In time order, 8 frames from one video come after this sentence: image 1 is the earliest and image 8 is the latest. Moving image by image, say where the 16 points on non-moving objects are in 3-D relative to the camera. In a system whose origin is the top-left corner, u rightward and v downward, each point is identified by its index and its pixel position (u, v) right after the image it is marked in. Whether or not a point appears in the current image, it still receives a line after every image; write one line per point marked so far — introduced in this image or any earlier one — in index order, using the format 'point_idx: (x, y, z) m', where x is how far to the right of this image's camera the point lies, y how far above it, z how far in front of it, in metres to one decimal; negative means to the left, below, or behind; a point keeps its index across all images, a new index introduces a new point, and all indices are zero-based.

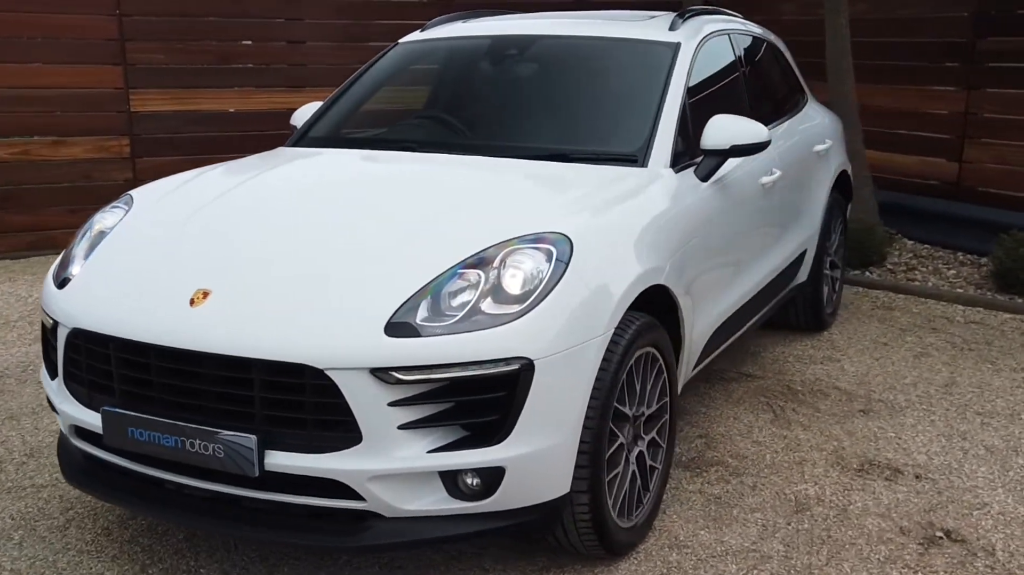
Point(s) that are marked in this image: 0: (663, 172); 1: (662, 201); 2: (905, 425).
0: (+0.5, +0.4, +3.4) m
1: (+0.5, +0.3, +3.2) m
2: (+1.6, -0.6, +4.0) m
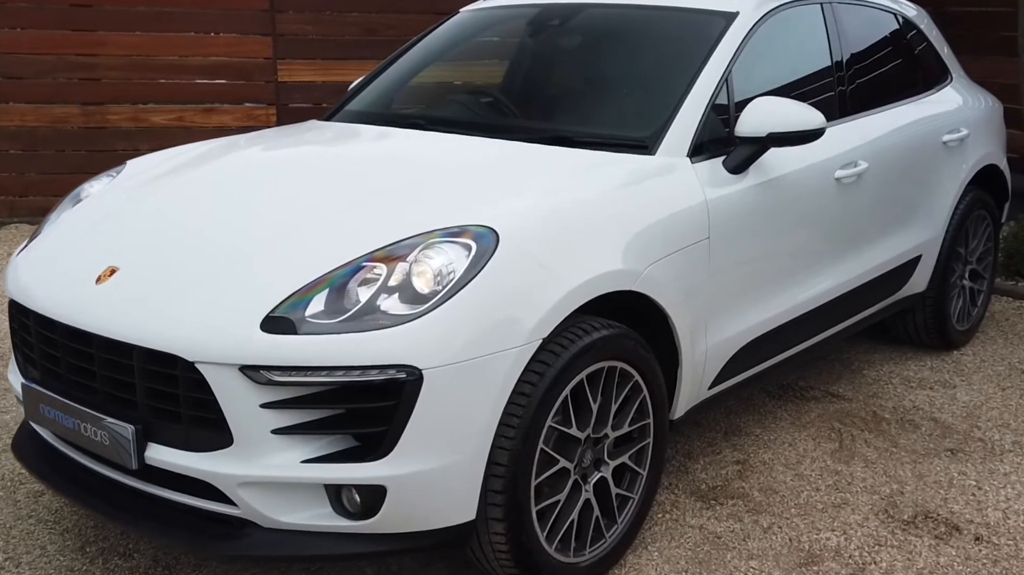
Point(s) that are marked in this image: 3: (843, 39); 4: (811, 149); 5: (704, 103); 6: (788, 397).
0: (+0.5, +0.4, +3.0) m
1: (+0.4, +0.3, +2.8) m
2: (+1.6, -0.6, +3.4) m
3: (+1.3, +1.0, +3.9) m
4: (+1.0, +0.5, +3.4) m
5: (+0.6, +0.6, +3.1) m
6: (+1.1, -0.5, +4.1) m
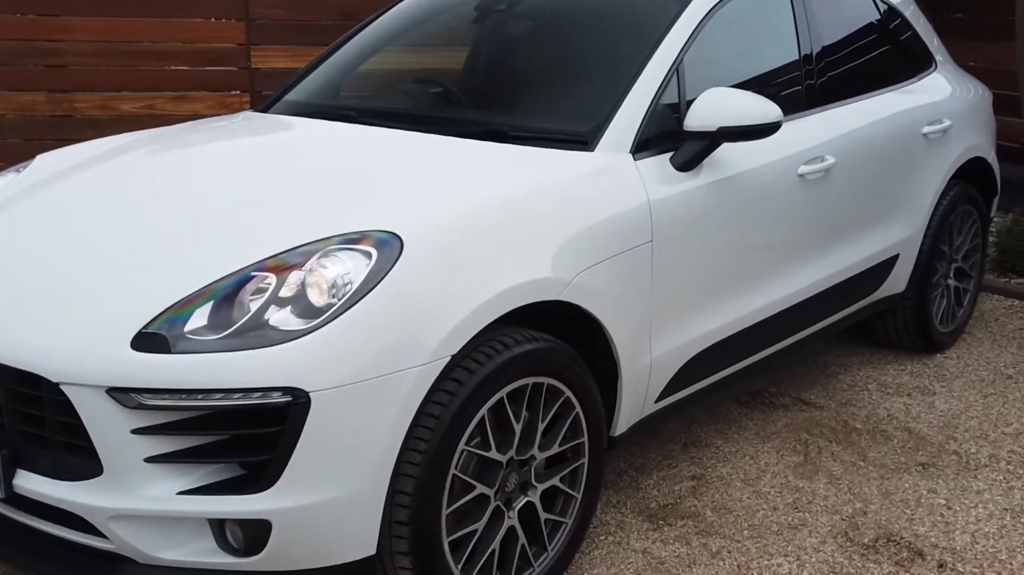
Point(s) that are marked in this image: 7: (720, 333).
0: (+0.3, +0.4, +2.7) m
1: (+0.2, +0.2, +2.6) m
2: (+1.5, -0.6, +3.2) m
3: (+1.1, +1.0, +3.6) m
4: (+0.8, +0.5, +3.2) m
5: (+0.4, +0.6, +2.9) m
6: (+1.0, -0.5, +3.9) m
7: (+0.7, -0.1, +3.1) m
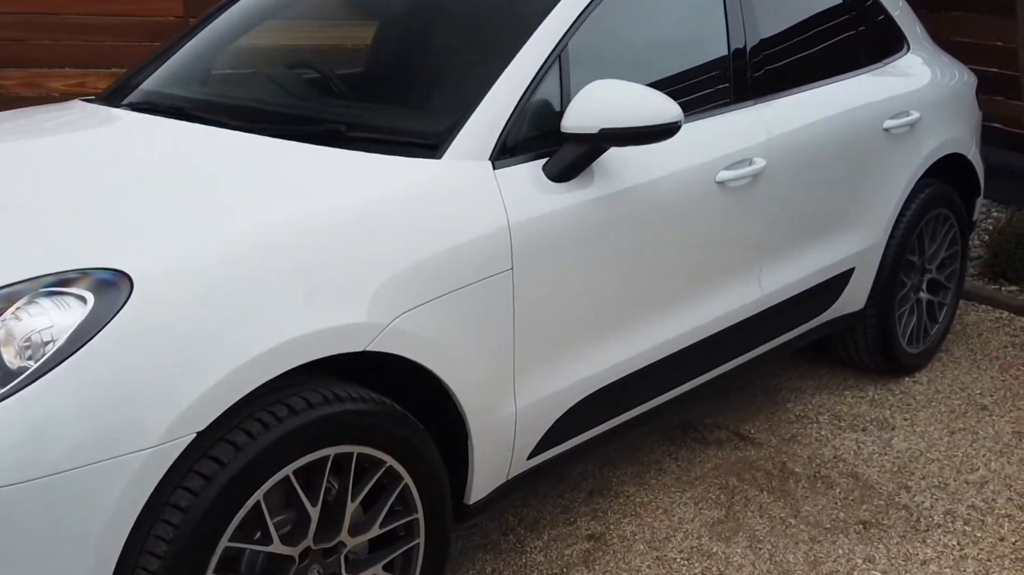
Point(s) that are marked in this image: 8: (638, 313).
0: (-0.1, +0.3, +2.2) m
1: (-0.2, +0.2, +2.1) m
2: (+1.1, -0.7, +2.7) m
3: (+0.8, +0.9, +3.1) m
4: (+0.4, +0.4, +2.7) m
5: (0.0, +0.5, +2.3) m
6: (+0.6, -0.5, +3.4) m
7: (+0.3, -0.2, +2.6) m
8: (+0.3, -0.1, +2.6) m
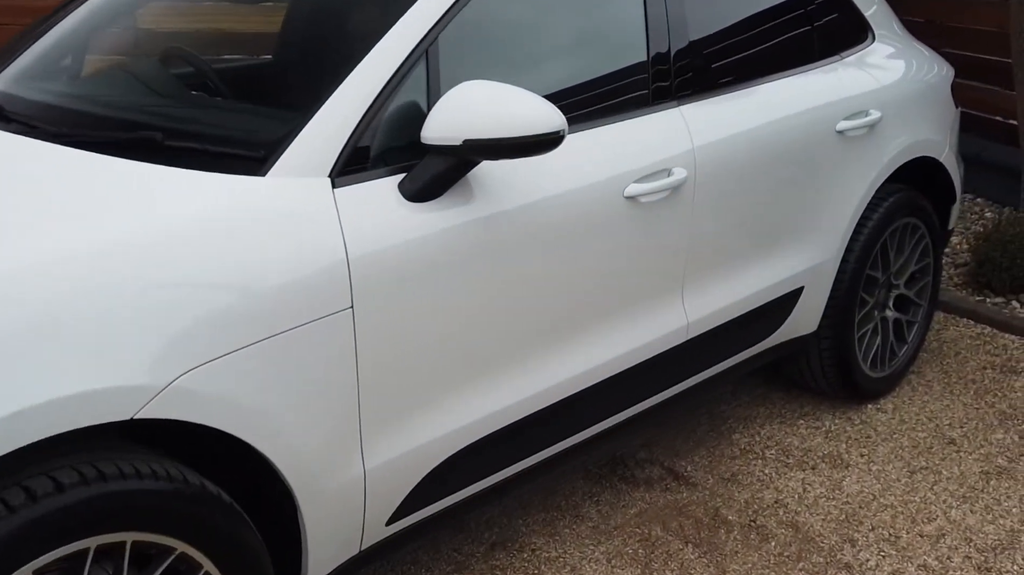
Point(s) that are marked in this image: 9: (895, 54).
0: (-0.4, +0.2, +1.9) m
1: (-0.5, +0.1, +1.7) m
2: (+0.8, -0.8, +2.3) m
3: (+0.5, +0.8, +2.7) m
4: (+0.2, +0.3, +2.3) m
5: (-0.3, +0.4, +2.0) m
6: (+0.3, -0.6, +3.0) m
7: (0.0, -0.3, +2.2) m
8: (0.0, -0.1, +2.2) m
9: (+1.4, +0.8, +3.5) m
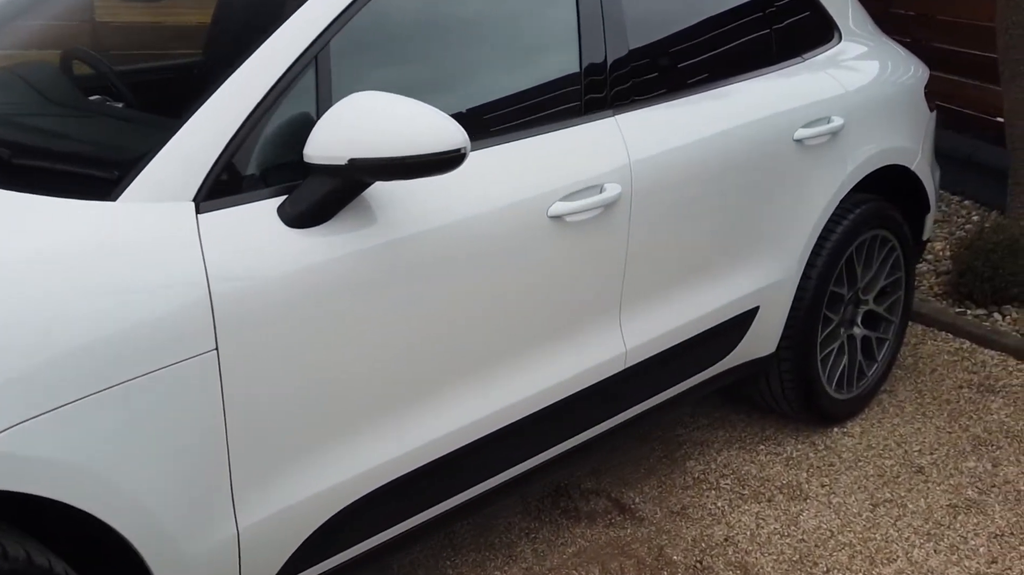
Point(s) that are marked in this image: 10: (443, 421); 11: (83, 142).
0: (-0.6, +0.1, +1.7) m
1: (-0.6, 0.0, +1.5) m
2: (+0.6, -0.9, +2.1) m
3: (+0.3, +0.8, +2.5) m
4: (0.0, +0.3, +2.1) m
5: (-0.5, +0.3, +1.8) m
6: (+0.1, -0.6, +2.8) m
7: (-0.2, -0.4, +2.0) m
8: (-0.2, -0.2, +2.0) m
9: (+1.2, +0.8, +3.3) m
10: (-0.1, -0.3, +2.1) m
11: (-0.8, +0.3, +1.8) m
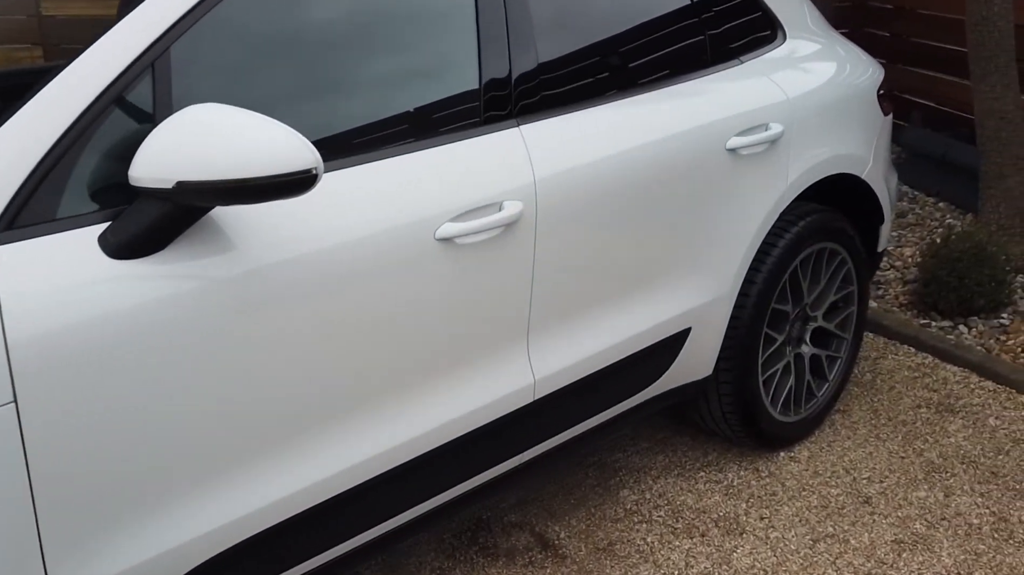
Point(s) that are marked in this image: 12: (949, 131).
0: (-0.8, +0.1, +1.5) m
1: (-0.9, 0.0, +1.3) m
2: (+0.4, -0.9, +1.9) m
3: (+0.1, +0.7, +2.3) m
4: (-0.3, +0.2, +1.9) m
5: (-0.7, +0.3, +1.6) m
6: (-0.1, -0.7, +2.6) m
7: (-0.4, -0.4, +1.8) m
8: (-0.4, -0.3, +1.8) m
9: (+0.9, +0.7, +3.1) m
10: (-0.4, -0.3, +1.9) m
11: (-1.0, +0.2, +1.6) m
12: (+2.6, +0.9, +5.9) m
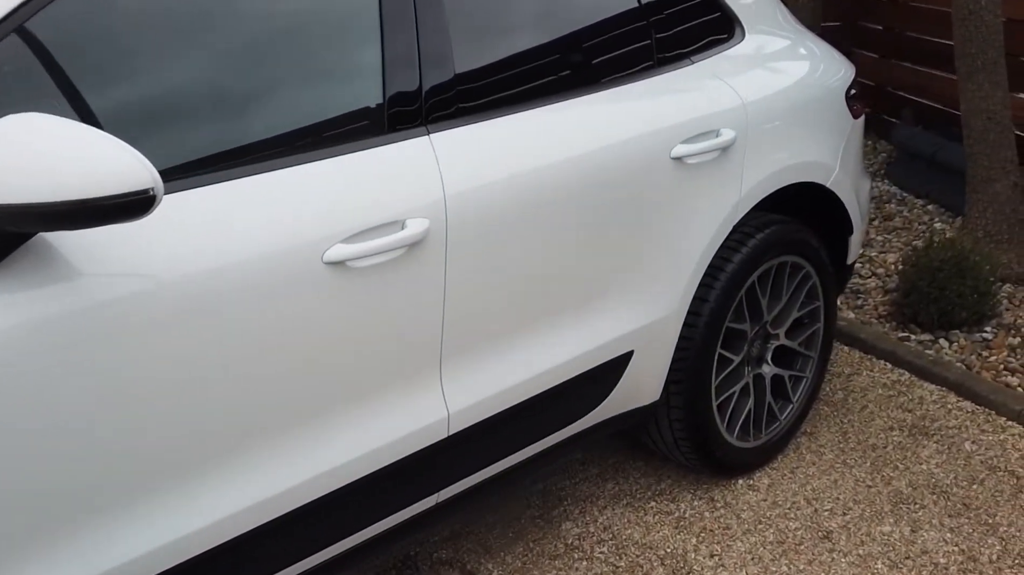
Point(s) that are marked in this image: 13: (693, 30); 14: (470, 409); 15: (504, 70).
0: (-1.0, 0.0, +1.3) m
1: (-1.1, -0.1, +1.1) m
2: (+0.2, -1.0, +1.7) m
3: (-0.1, +0.7, +2.1) m
4: (-0.4, +0.1, +1.7) m
5: (-0.9, +0.2, +1.4) m
6: (-0.3, -0.7, +2.4) m
7: (-0.6, -0.5, +1.6) m
8: (-0.6, -0.3, +1.6) m
9: (+0.8, +0.7, +2.8) m
10: (-0.6, -0.4, +1.7) m
11: (-1.2, +0.2, +1.4) m
12: (+2.5, +0.9, +5.7) m
13: (+0.5, +0.7, +2.7) m
14: (-0.1, -0.2, +2.1) m
15: (0.0, +0.5, +2.2) m
